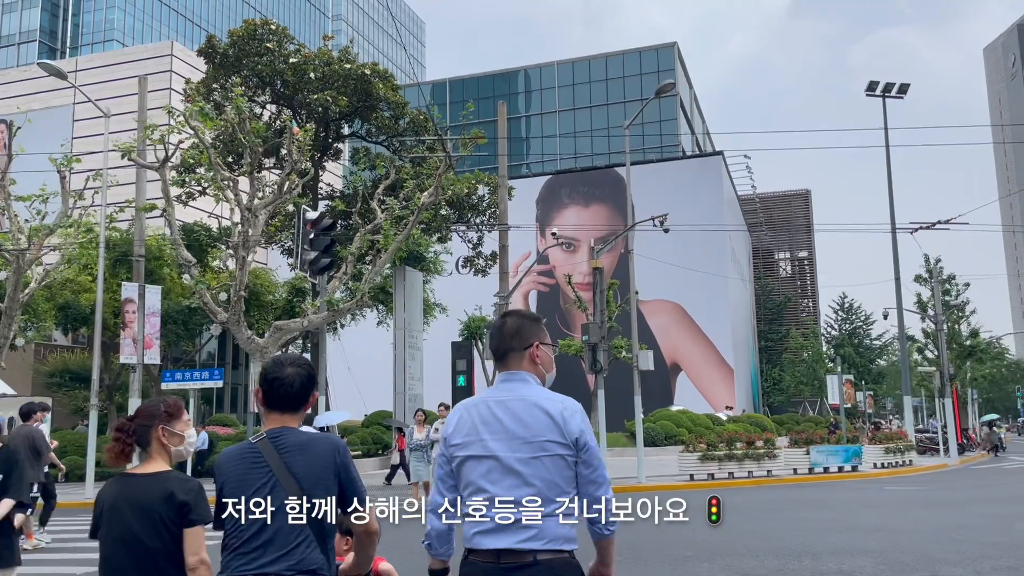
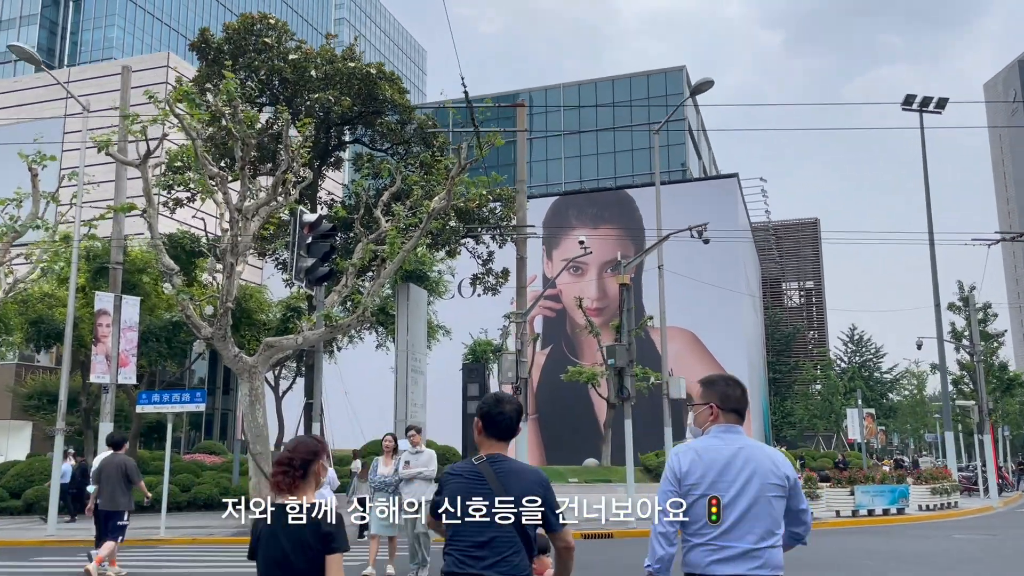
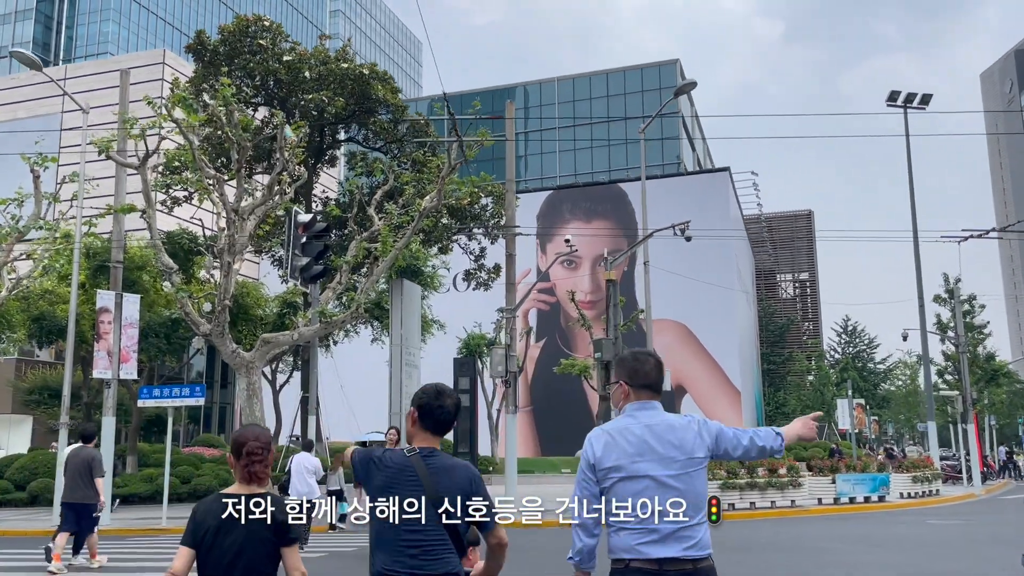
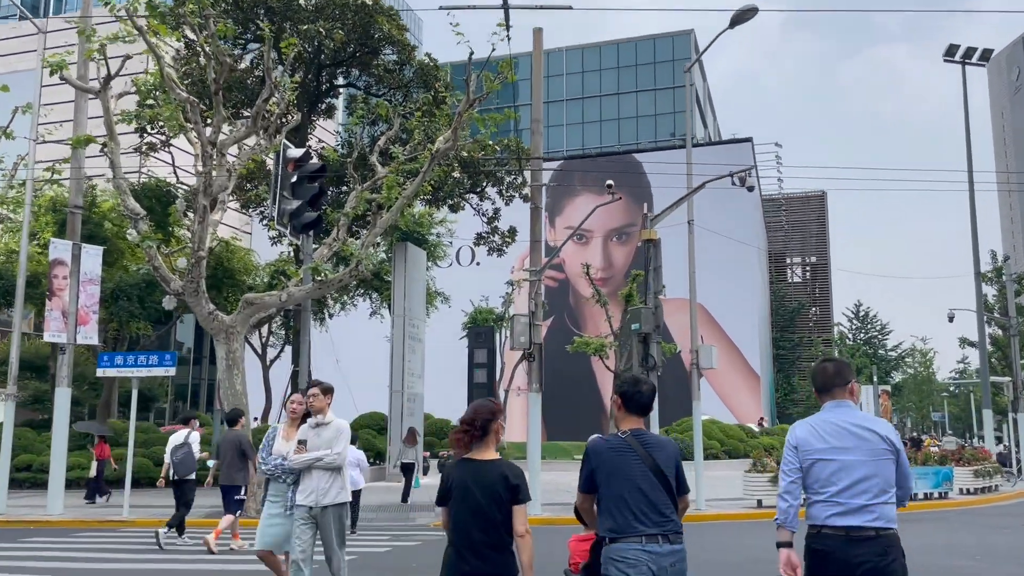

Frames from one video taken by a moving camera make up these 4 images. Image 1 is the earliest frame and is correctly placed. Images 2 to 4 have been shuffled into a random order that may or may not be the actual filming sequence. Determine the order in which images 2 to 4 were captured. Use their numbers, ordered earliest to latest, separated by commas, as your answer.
3, 2, 4
